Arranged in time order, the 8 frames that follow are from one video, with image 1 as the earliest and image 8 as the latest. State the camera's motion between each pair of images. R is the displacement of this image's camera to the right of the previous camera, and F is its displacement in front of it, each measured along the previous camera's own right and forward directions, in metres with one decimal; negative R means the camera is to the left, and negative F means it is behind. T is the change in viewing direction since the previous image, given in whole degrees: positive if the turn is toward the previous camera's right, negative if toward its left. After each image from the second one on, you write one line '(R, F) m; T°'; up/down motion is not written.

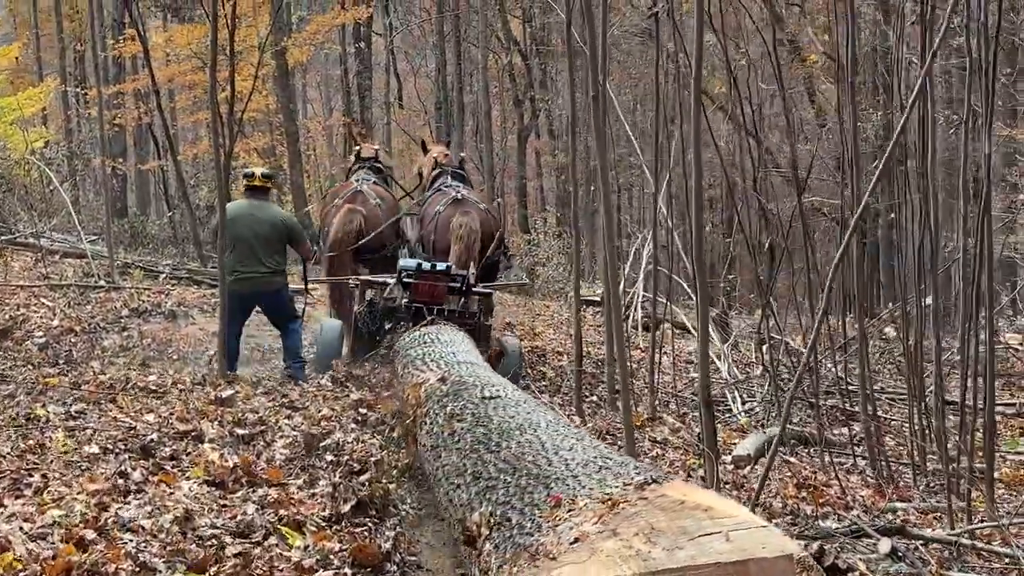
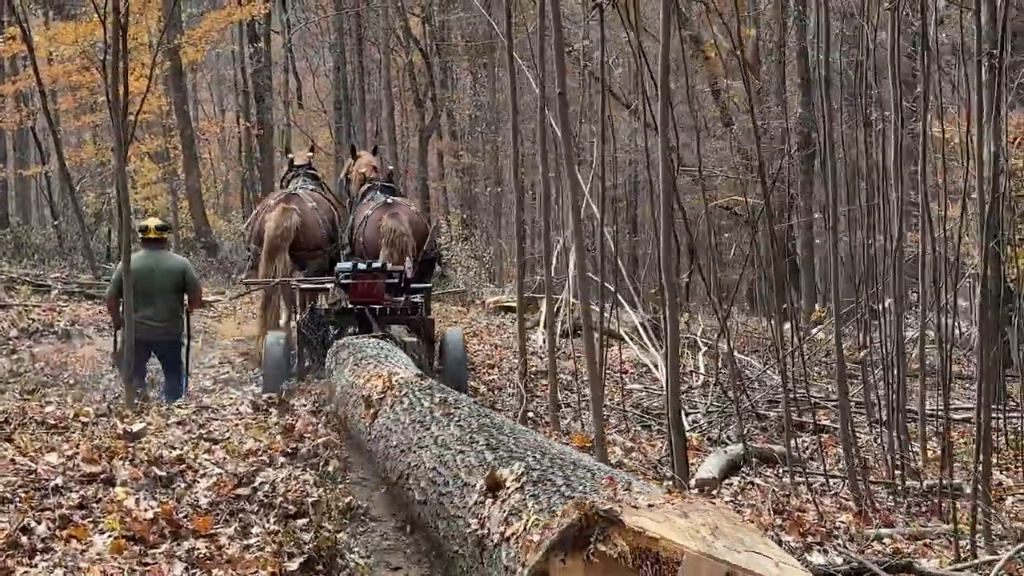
(-0.2, +0.4) m; +5°
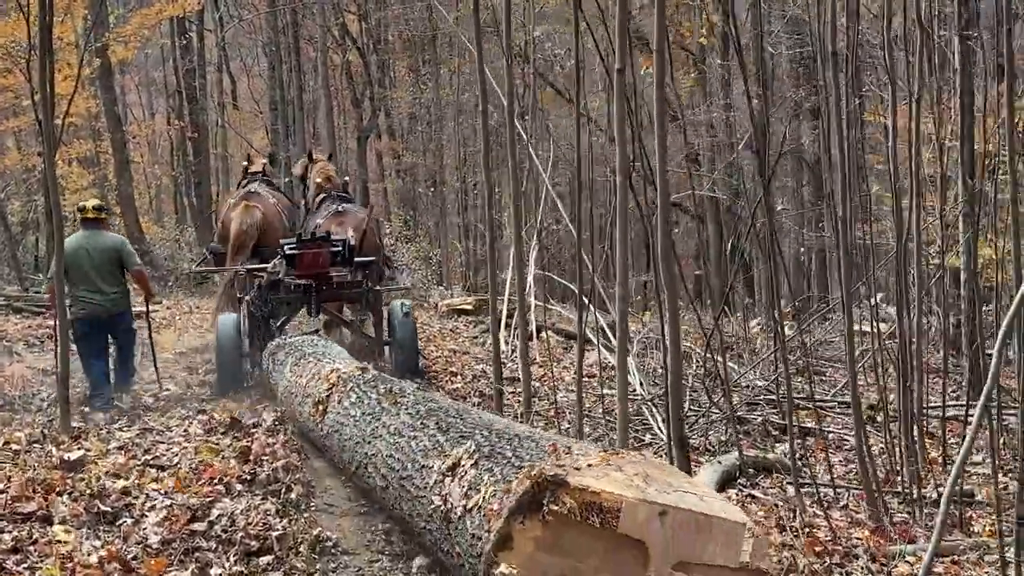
(-0.2, +0.4) m; +3°
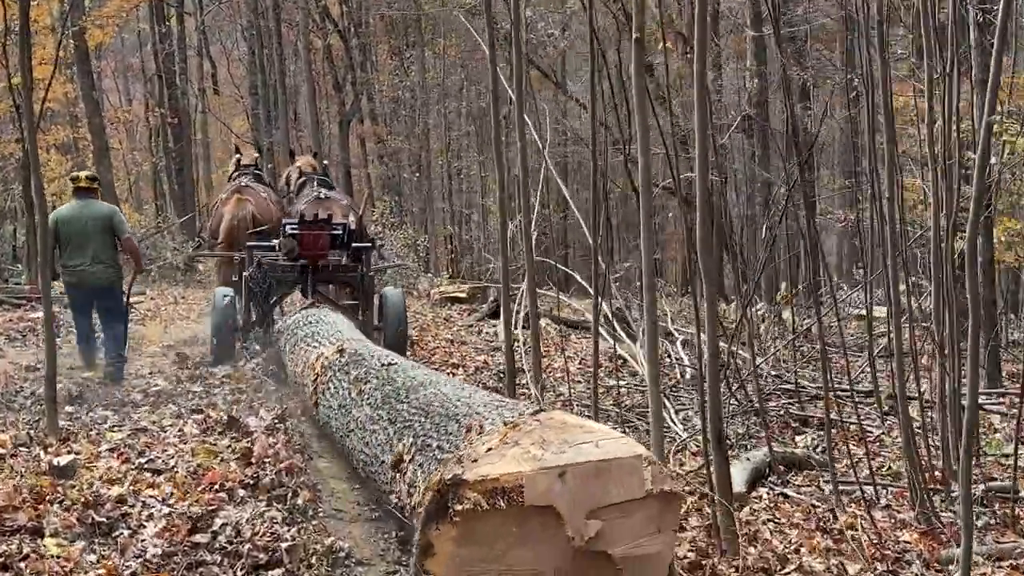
(-0.1, +0.3) m; +1°
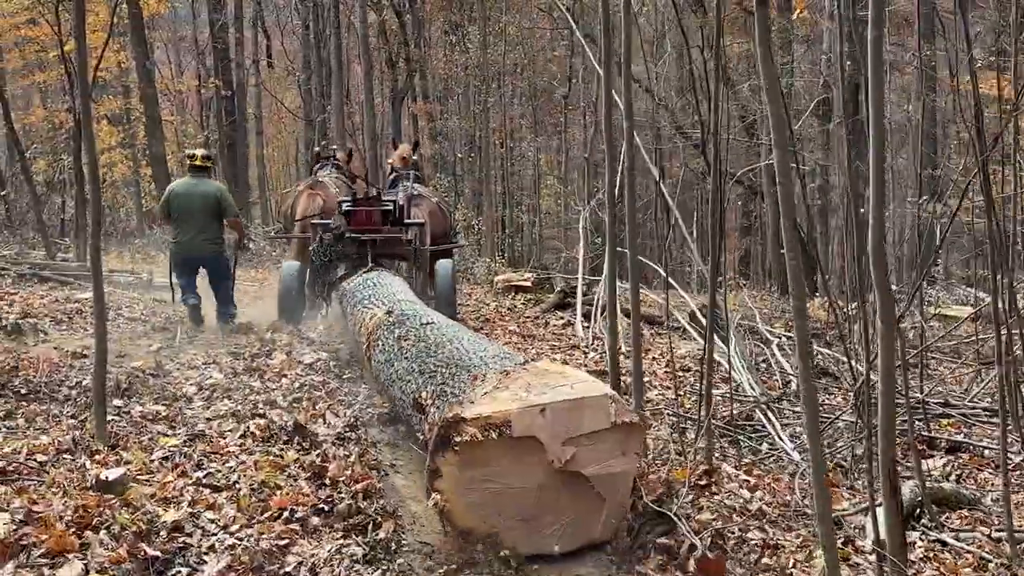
(-0.3, +0.6) m; -2°
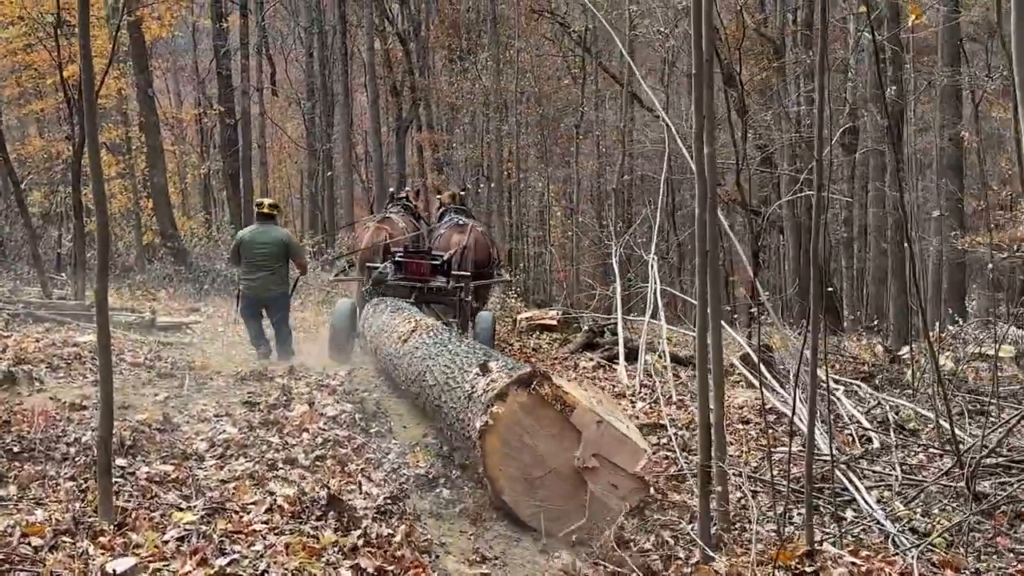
(-0.2, +0.6) m; 0°
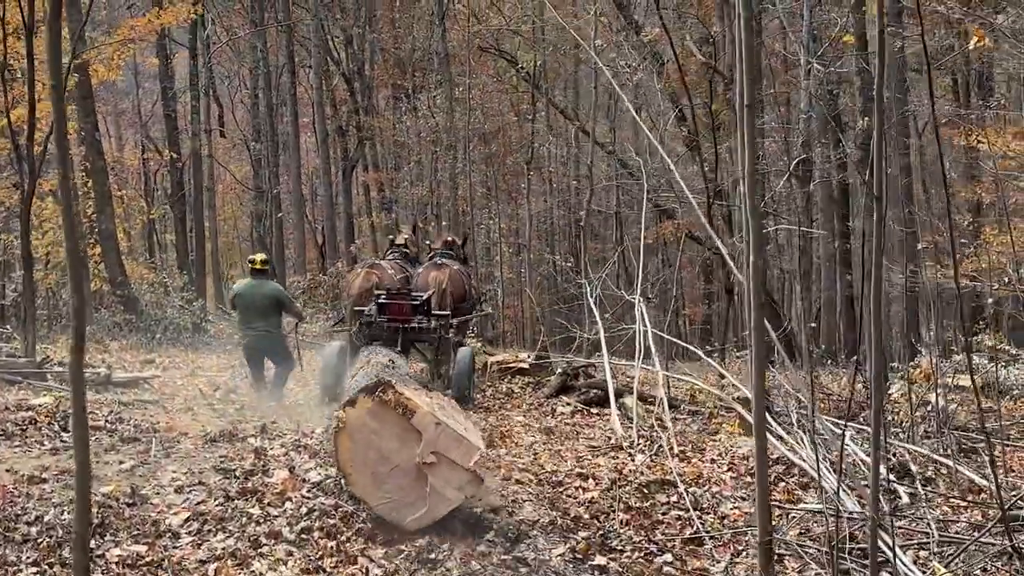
(-0.2, +0.4) m; +3°
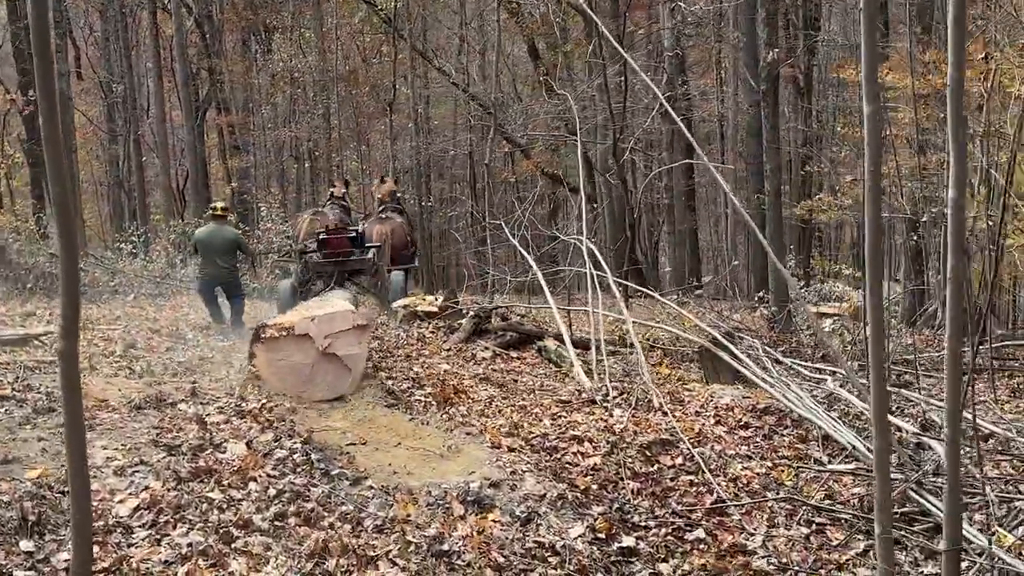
(-0.5, +0.7) m; +6°
